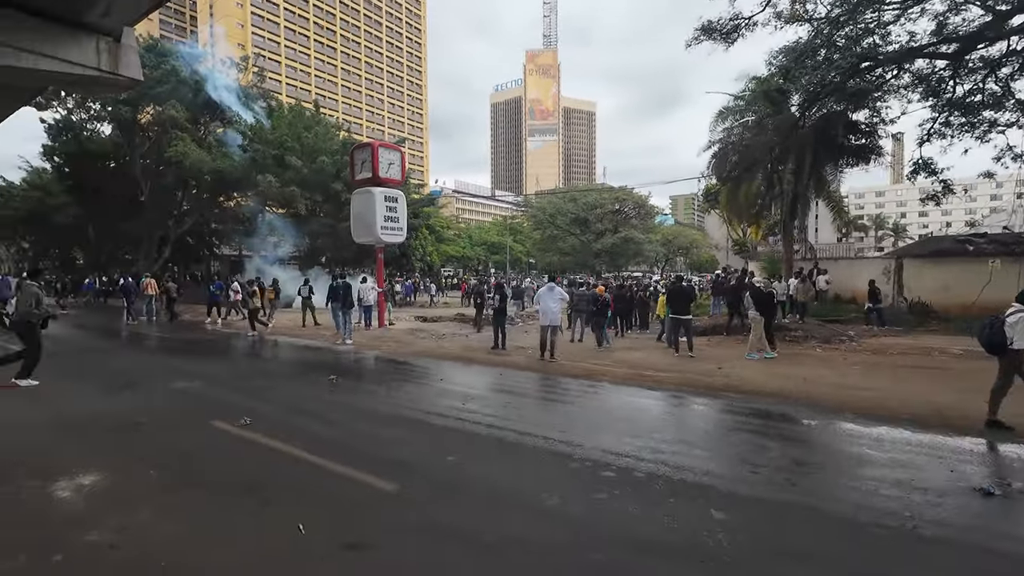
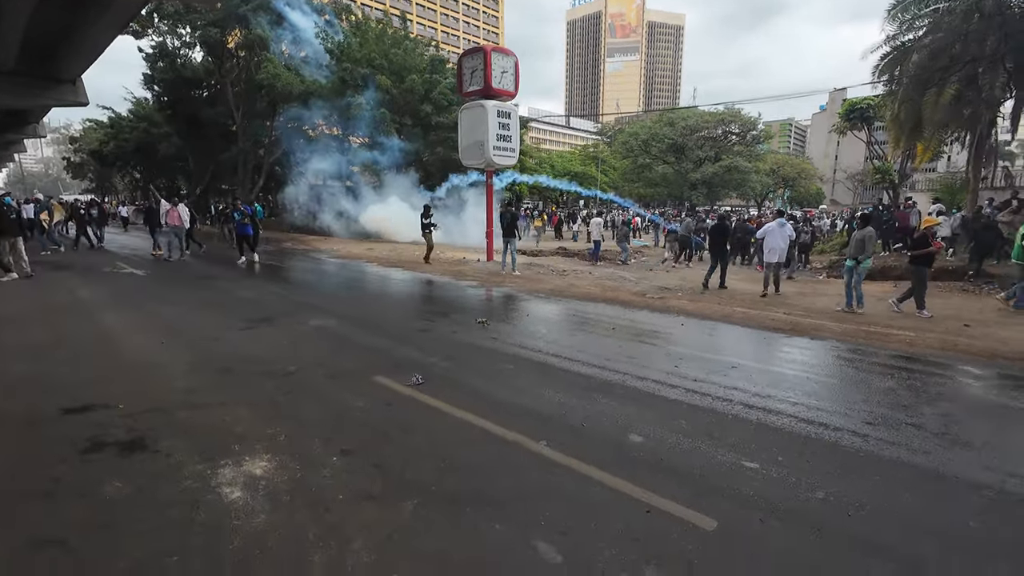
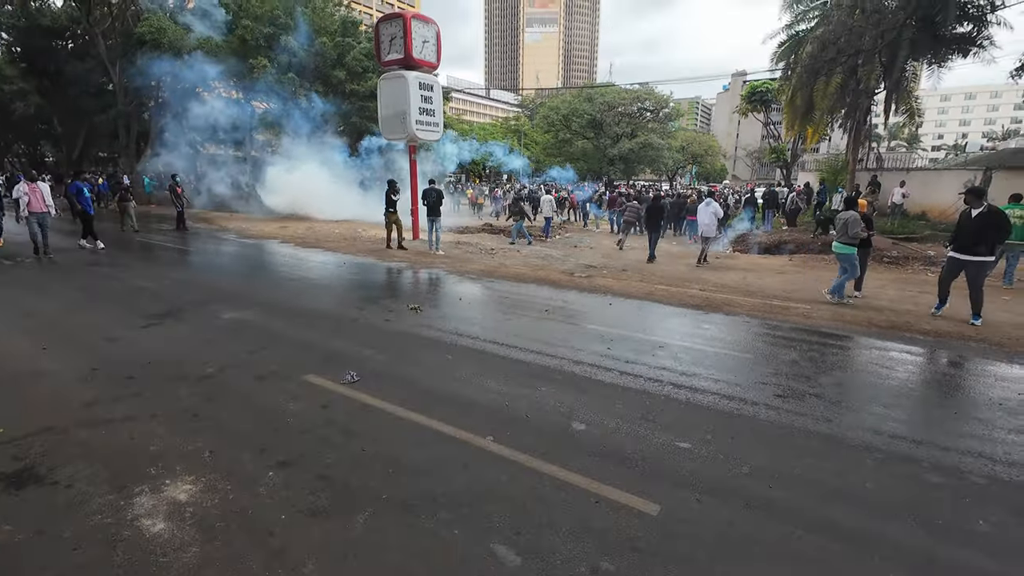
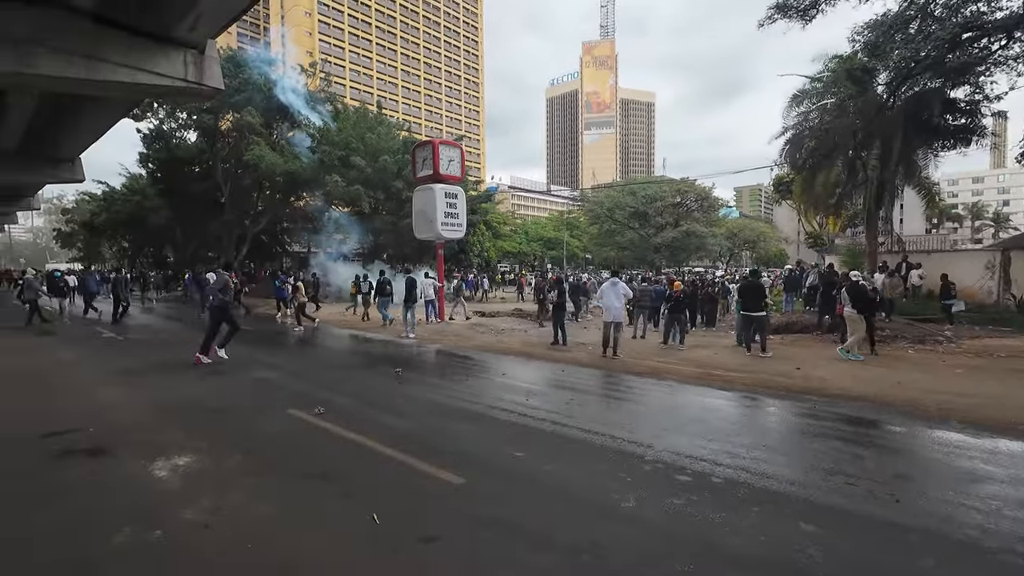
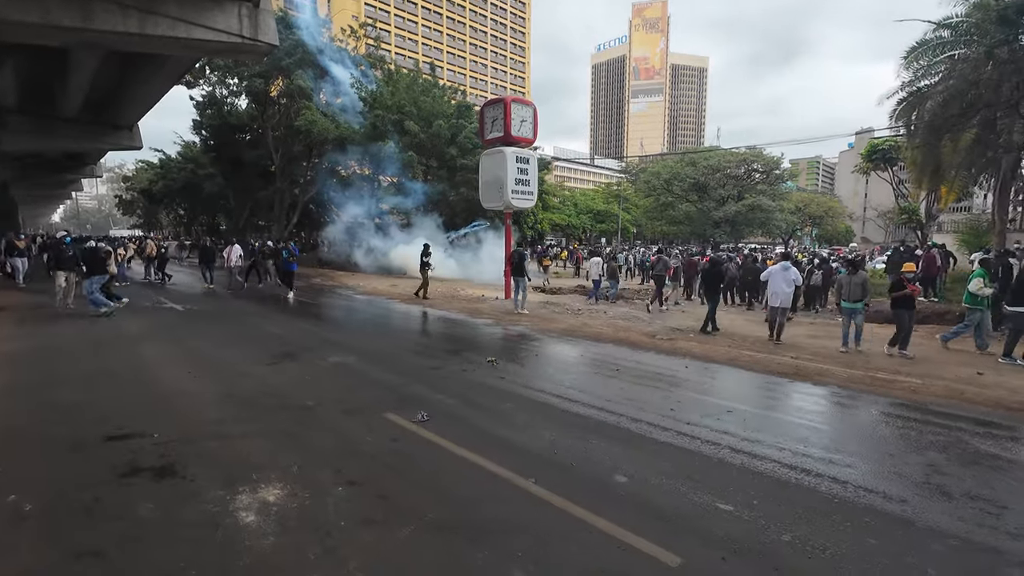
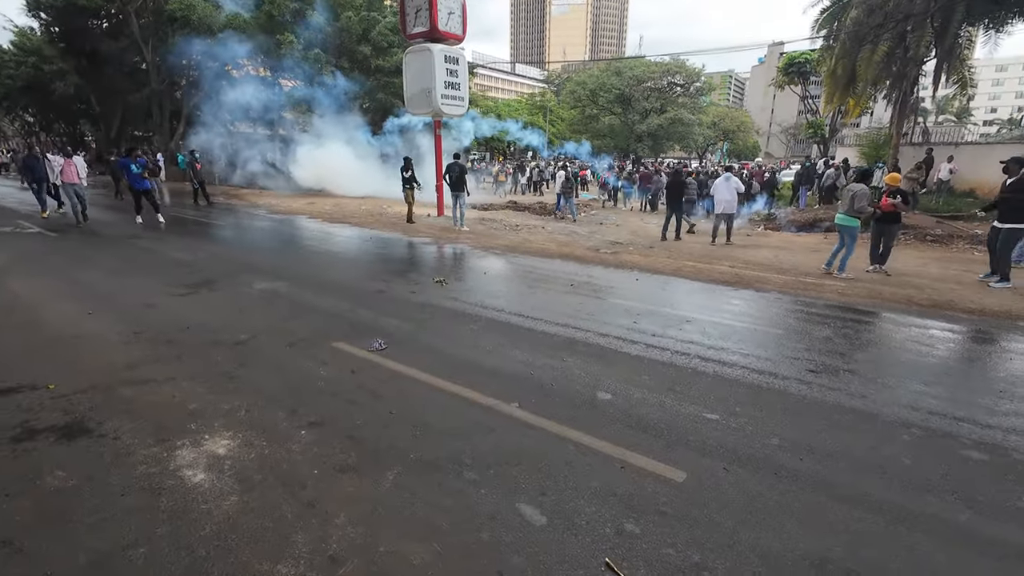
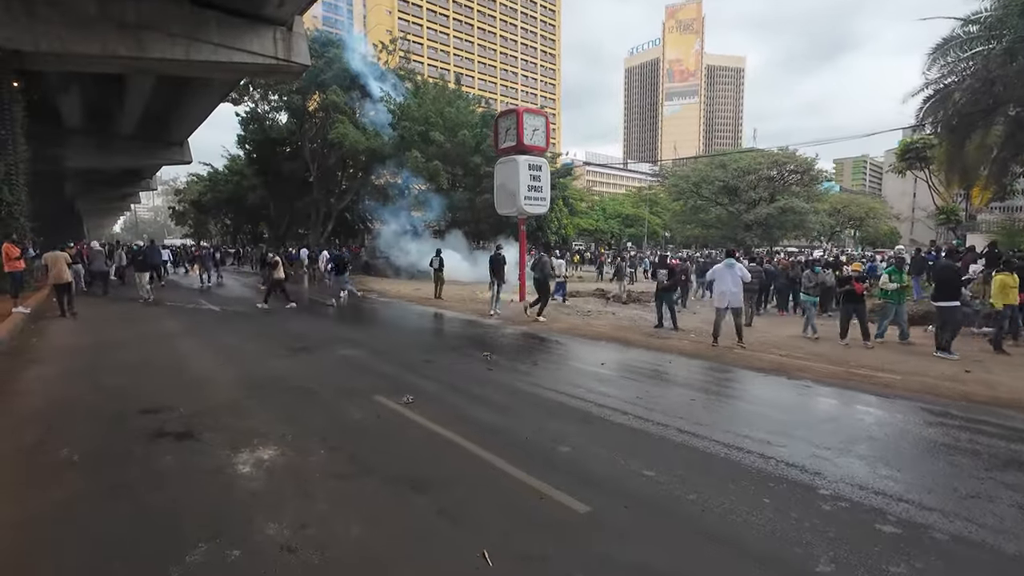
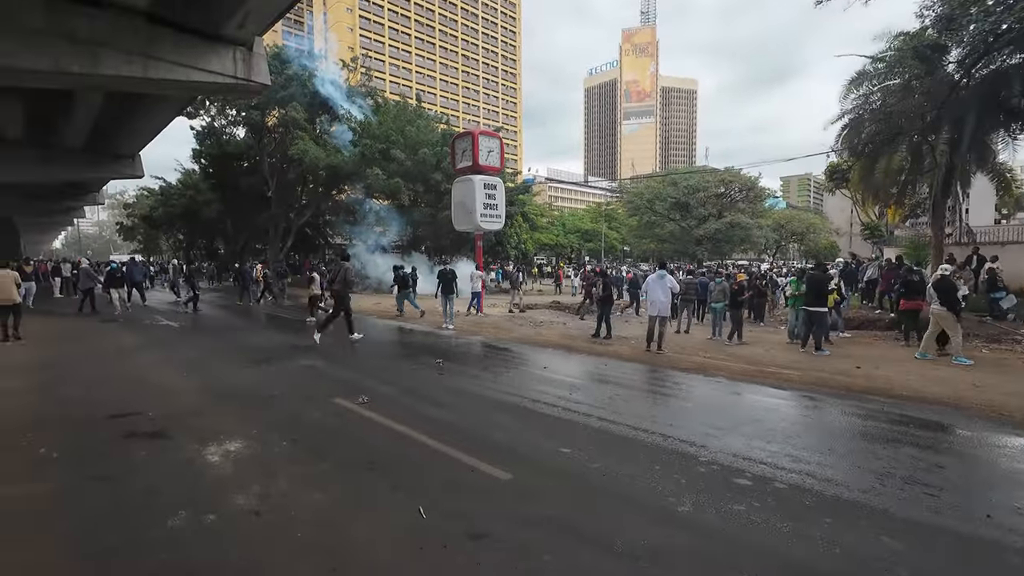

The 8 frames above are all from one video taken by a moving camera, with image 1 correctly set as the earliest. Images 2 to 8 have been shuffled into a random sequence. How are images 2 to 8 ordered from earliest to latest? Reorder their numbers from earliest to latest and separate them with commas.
4, 8, 7, 5, 2, 6, 3
